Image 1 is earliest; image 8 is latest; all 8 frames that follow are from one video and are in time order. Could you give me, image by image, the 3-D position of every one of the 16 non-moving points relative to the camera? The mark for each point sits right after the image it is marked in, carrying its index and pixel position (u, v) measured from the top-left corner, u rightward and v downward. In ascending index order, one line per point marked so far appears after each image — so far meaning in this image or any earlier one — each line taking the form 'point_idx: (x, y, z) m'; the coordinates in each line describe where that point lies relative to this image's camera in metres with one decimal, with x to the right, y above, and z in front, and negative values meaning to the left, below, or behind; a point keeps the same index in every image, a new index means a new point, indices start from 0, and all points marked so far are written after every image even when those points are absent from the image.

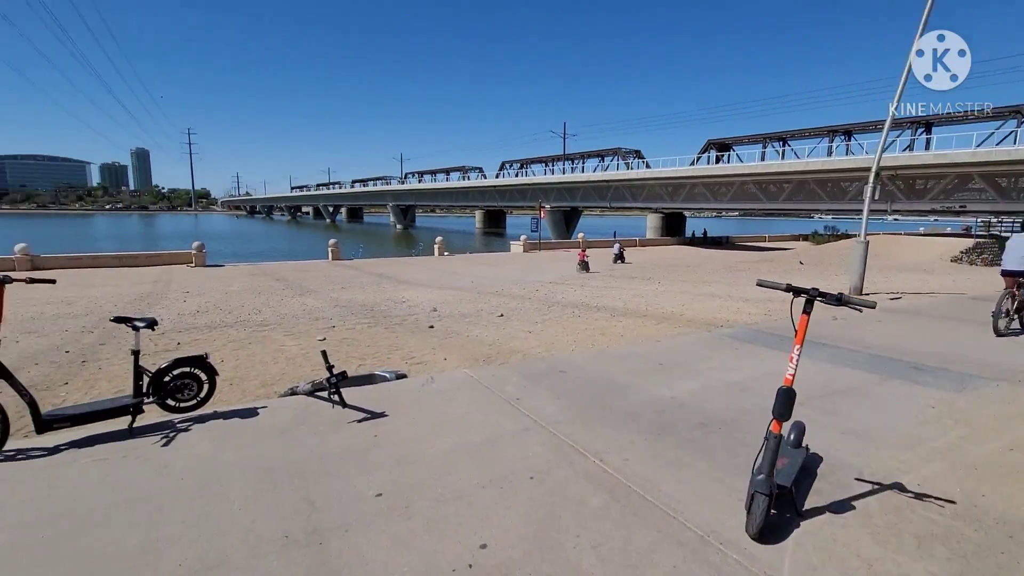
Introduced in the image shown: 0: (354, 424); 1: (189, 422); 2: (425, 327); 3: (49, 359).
0: (-1.3, -1.1, +4.0) m
1: (-2.6, -1.1, +4.0) m
2: (-1.7, -0.7, +9.4) m
3: (-6.2, -1.0, +6.5) m
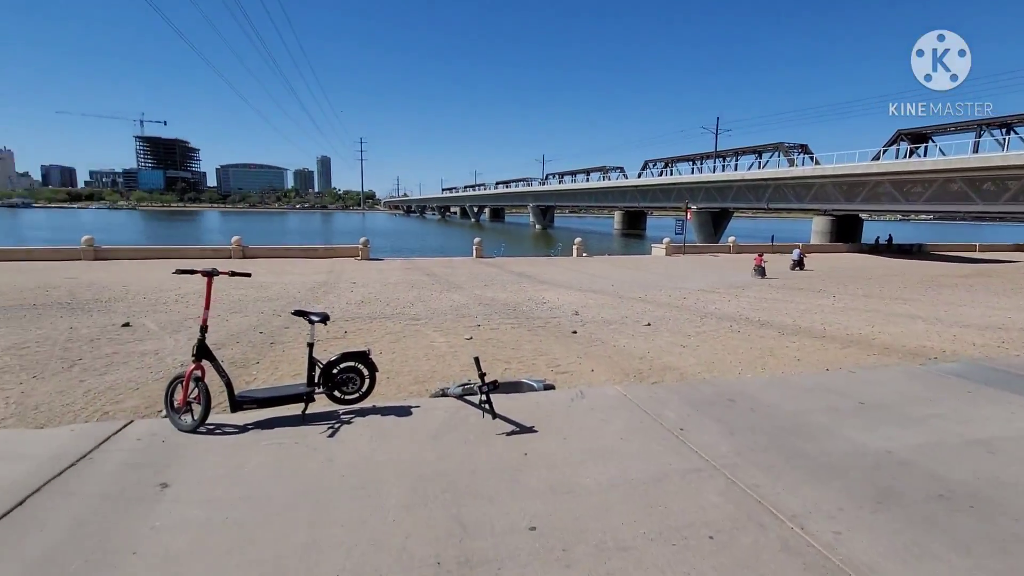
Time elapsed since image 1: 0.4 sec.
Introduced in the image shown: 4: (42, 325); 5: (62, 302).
0: (-0.1, -1.2, +3.8) m
1: (-1.4, -1.1, +4.2) m
2: (+1.0, -0.8, +9.1) m
3: (-4.1, -0.8, +7.5) m
4: (-8.5, -0.7, +8.9) m
5: (-11.7, -0.4, +12.8) m
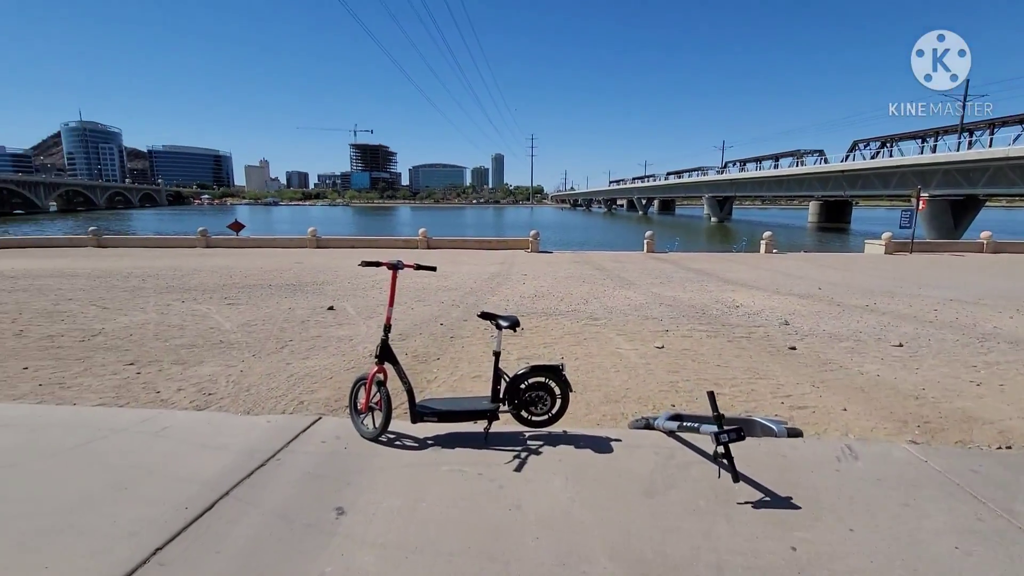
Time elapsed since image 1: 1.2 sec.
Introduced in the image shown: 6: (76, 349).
0: (+1.3, -1.2, +2.7) m
1: (+0.2, -1.1, +3.4) m
2: (+4.1, -0.9, +7.3) m
3: (-1.3, -0.6, +7.5) m
4: (-5.0, -0.3, +10.2) m
5: (-6.8, +0.1, +14.9) m
6: (-5.5, -0.8, +6.2) m
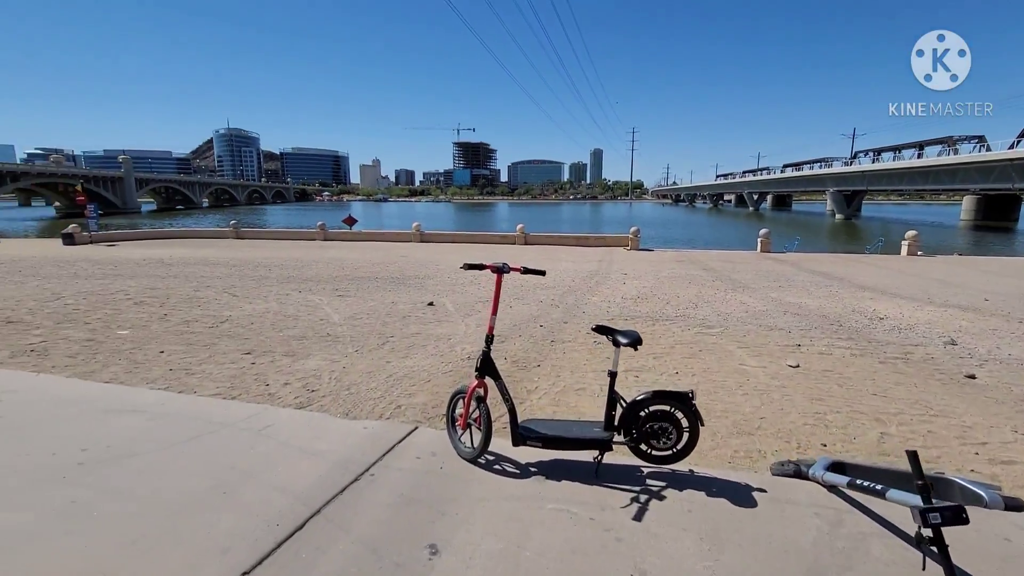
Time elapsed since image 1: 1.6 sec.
0: (+1.8, -1.3, +1.9) m
1: (+0.9, -1.1, +2.9) m
2: (+5.4, -1.0, +6.0) m
3: (+0.2, -0.6, +7.2) m
4: (-2.9, -0.2, +10.5) m
5: (-3.7, +0.4, +15.5) m
6: (-4.2, -0.7, +6.6) m
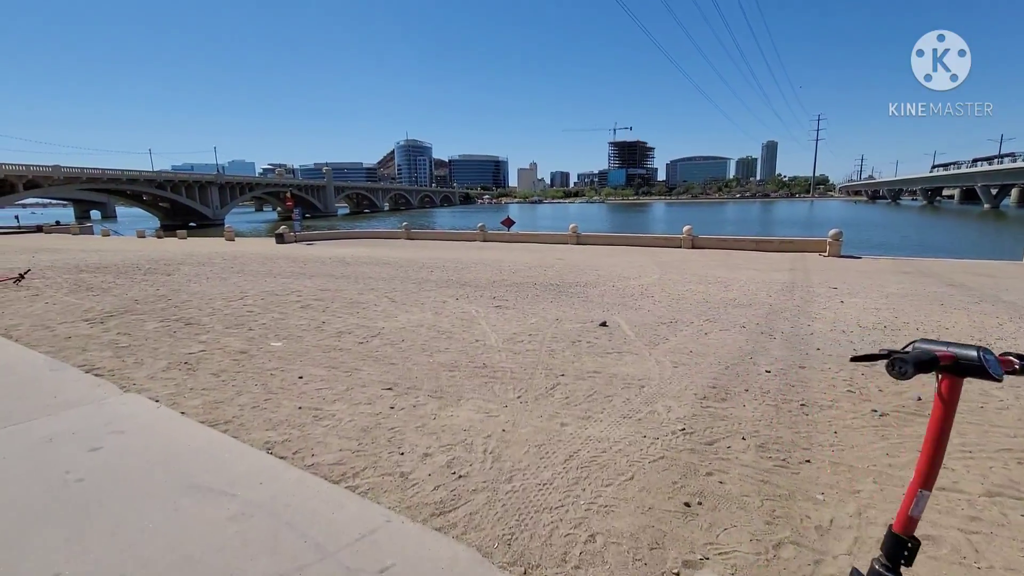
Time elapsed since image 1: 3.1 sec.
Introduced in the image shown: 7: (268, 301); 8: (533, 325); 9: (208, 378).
0: (+2.4, -1.6, -0.5) m
1: (+1.8, -1.4, +0.7) m
2: (+7.0, -1.5, +2.2) m
3: (+2.5, -1.0, +4.9) m
4: (+0.5, -0.4, +9.1) m
5: (+1.2, +0.1, +14.0) m
6: (-1.9, -0.8, +5.8) m
7: (-4.8, -0.3, +9.6) m
8: (+0.3, -0.6, +7.7) m
9: (-3.1, -0.9, +4.9) m
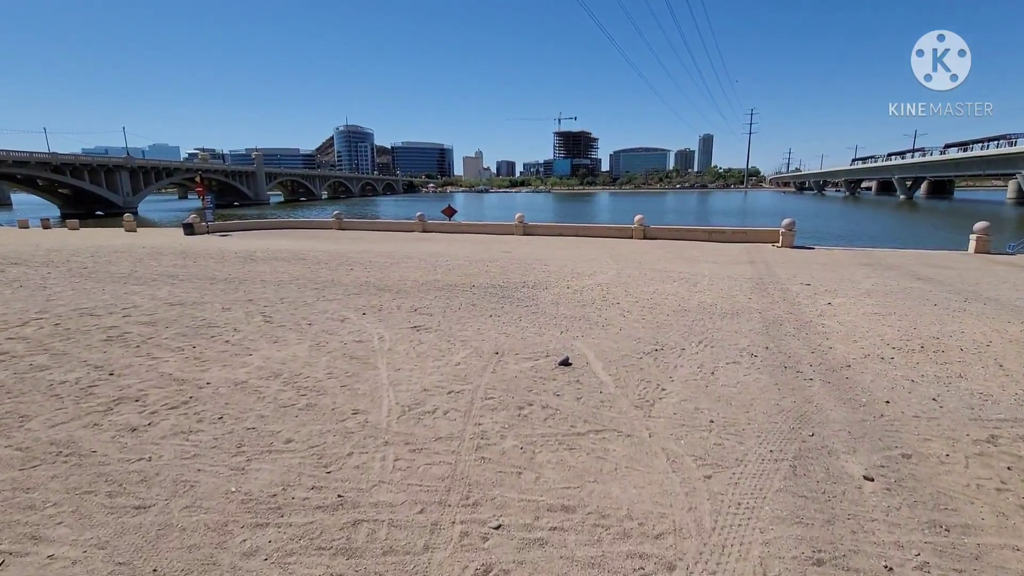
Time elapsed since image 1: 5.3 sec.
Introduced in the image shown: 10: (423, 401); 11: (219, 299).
0: (+2.4, -2.0, -2.9) m
1: (+1.7, -1.8, -1.8) m
2: (+6.7, -1.8, +0.3) m
3: (+1.9, -1.2, +2.5) m
4: (-0.6, -0.6, +6.4) m
5: (-0.4, 0.0, +11.4) m
6: (-2.5, -1.1, +2.8) m
7: (-5.9, -0.5, +6.4) m
8: (-0.5, -0.8, +5.0) m
9: (-3.6, -1.3, +1.9) m
10: (-0.7, -0.9, +4.1) m
11: (-5.4, -0.2, +9.0) m
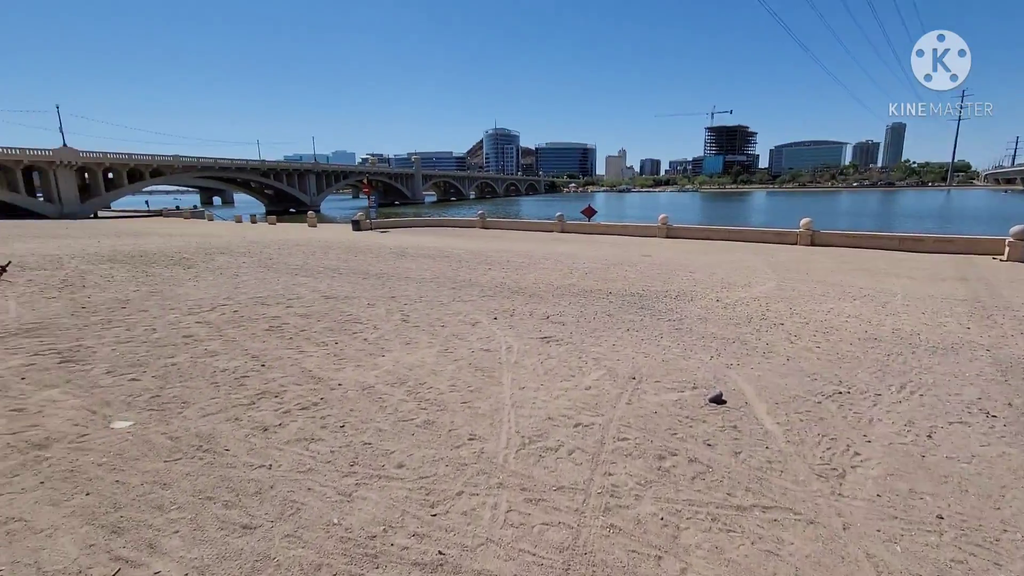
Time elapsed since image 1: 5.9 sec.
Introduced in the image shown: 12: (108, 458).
0: (+1.3, -2.3, -4.0) m
1: (+0.9, -2.0, -2.7) m
2: (+6.3, -2.3, -2.1) m
3: (+2.3, -1.5, +1.3) m
4: (+1.1, -0.8, +5.8) m
5: (+2.6, -0.2, +10.5) m
6: (-1.8, -1.1, +2.9) m
7: (-4.1, -0.4, +7.2) m
8: (+0.7, -1.0, +4.4) m
9: (-3.1, -1.2, +2.3) m
10: (+0.3, -1.1, +3.6) m
11: (-2.8, -0.1, +9.6) m
12: (-2.6, -1.1, +3.2) m
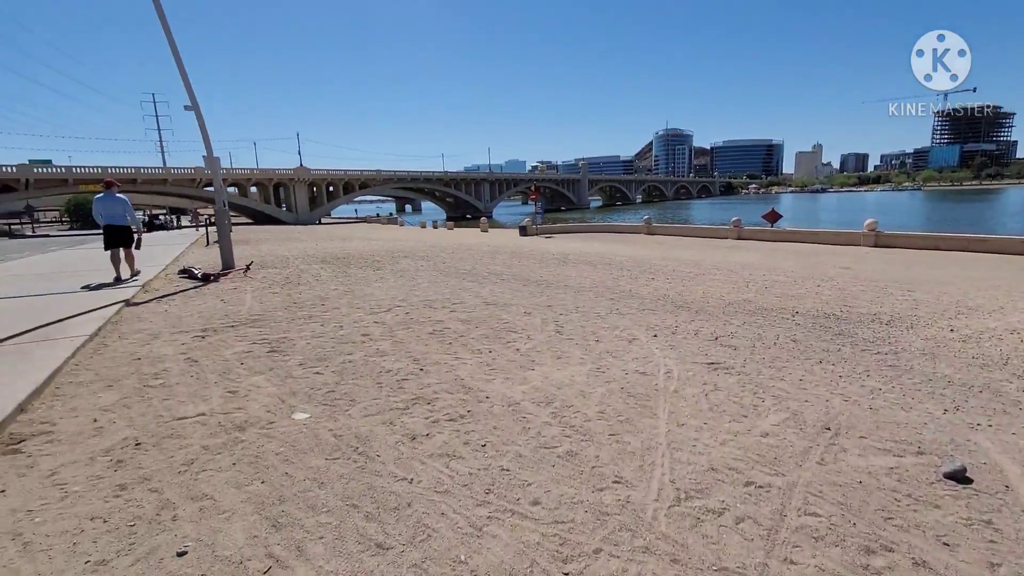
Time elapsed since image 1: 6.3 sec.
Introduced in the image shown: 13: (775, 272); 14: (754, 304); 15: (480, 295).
0: (-0.3, -2.4, -4.5) m
1: (-0.2, -2.1, -3.2) m
2: (+5.1, -2.6, -4.3) m
3: (+2.4, -1.7, +0.2) m
4: (+2.7, -1.0, +4.8) m
5: (+5.7, -0.6, +8.8) m
6: (-1.0, -1.2, +3.0) m
7: (-1.7, -0.5, +7.8) m
8: (+1.9, -1.2, +3.7) m
9: (-2.4, -1.2, +2.8) m
10: (+1.3, -1.2, +3.1) m
11: (+0.3, -0.3, +9.7) m
12: (-1.6, -1.1, +3.5) m
13: (+8.1, +0.5, +15.0) m
14: (+4.9, -0.4, +10.0) m
15: (-0.7, -0.1, +10.4) m
